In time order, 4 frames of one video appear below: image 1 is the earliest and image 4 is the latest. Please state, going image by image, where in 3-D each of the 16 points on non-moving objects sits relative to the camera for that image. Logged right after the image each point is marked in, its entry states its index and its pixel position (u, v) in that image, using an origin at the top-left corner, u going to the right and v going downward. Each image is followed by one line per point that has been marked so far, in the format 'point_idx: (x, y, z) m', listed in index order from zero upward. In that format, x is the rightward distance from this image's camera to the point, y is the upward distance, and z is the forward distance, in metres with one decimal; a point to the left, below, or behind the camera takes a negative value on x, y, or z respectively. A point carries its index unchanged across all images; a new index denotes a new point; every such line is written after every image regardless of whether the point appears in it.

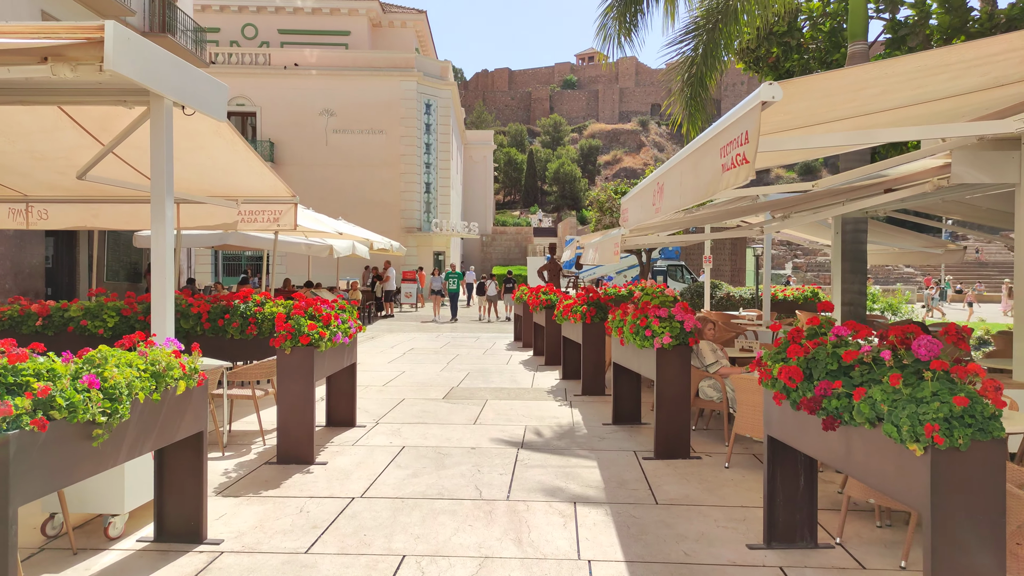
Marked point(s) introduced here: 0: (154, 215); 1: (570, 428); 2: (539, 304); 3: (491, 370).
0: (-2.4, +0.5, +4.5) m
1: (+0.6, -1.4, +6.9) m
2: (+0.5, -0.3, +11.7) m
3: (-0.3, -1.3, +11.0) m
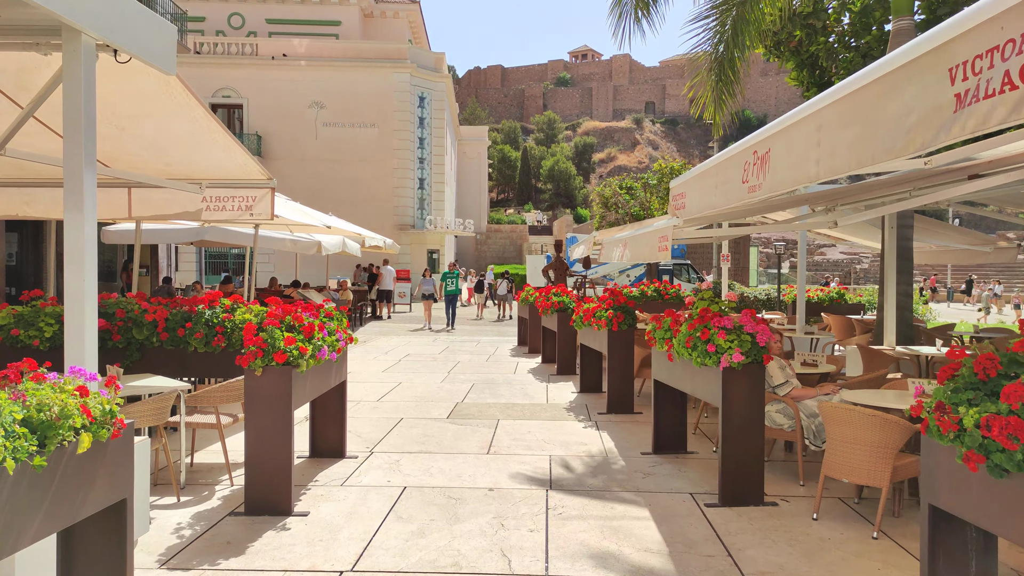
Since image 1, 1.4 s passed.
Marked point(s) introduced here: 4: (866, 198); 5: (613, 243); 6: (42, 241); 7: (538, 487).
0: (-2.1, +0.4, +3.3) m
1: (+0.8, -1.4, +5.8) m
2: (+0.6, -0.3, +10.6) m
3: (-0.2, -1.3, +9.9) m
4: (+4.0, +1.0, +7.8) m
5: (+1.2, +0.5, +8.2) m
6: (-10.2, +1.0, +14.8) m
7: (+0.2, -1.5, +5.0) m
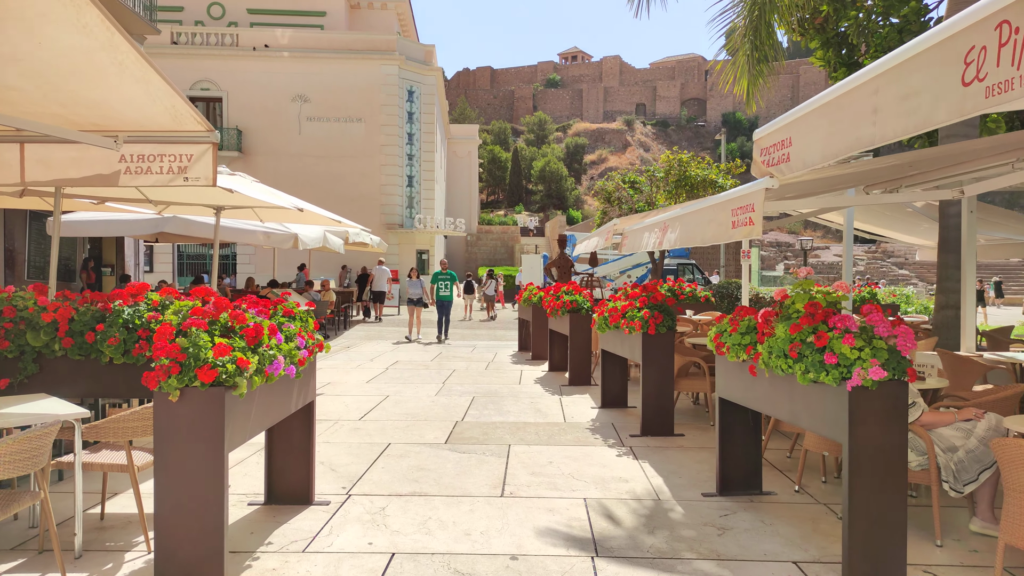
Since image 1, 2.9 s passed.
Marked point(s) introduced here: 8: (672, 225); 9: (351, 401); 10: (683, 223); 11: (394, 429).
0: (-1.9, +0.5, +1.8) m
1: (+0.9, -1.4, +4.4) m
2: (+0.7, -0.3, +9.2) m
3: (-0.1, -1.3, +8.4) m
4: (+4.1, +1.1, +6.5) m
5: (+1.4, +0.6, +6.8) m
6: (-10.2, +1.0, +13.3) m
7: (+0.3, -1.4, +3.6) m
8: (+1.3, +0.5, +5.8) m
9: (-1.9, -1.3, +7.8) m
10: (+1.4, +0.5, +5.5) m
11: (-1.1, -1.3, +6.4) m
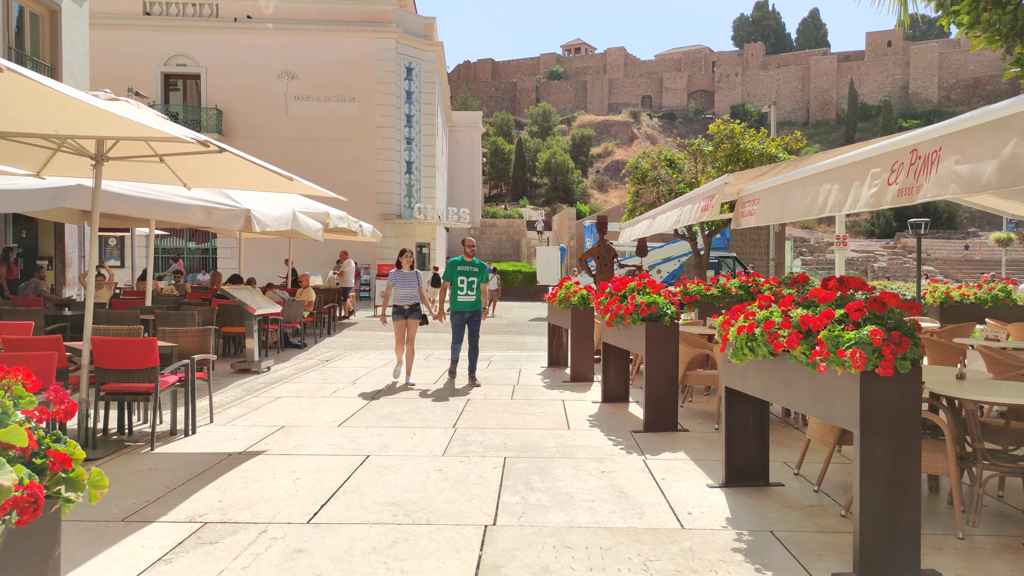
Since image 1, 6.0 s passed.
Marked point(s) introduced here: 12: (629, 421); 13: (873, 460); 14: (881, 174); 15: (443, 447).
0: (-1.5, +0.5, -1.3) m
1: (+1.3, -1.4, +1.3) m
2: (+1.1, -0.2, +6.1) m
3: (+0.3, -1.3, +5.3) m
4: (+4.5, +1.1, +3.4) m
5: (+1.8, +0.6, +3.7) m
6: (-9.8, +1.1, +10.2) m
7: (+0.8, -1.4, +0.5) m
8: (+1.7, +0.6, +2.7) m
9: (-1.5, -1.3, +4.8) m
10: (+1.8, +0.5, +2.4) m
11: (-0.7, -1.3, +3.3) m
12: (+1.1, -1.2, +6.4) m
13: (+1.6, -0.8, +3.1) m
14: (+1.8, +0.5, +3.3) m
15: (-0.5, -1.2, +5.3) m
